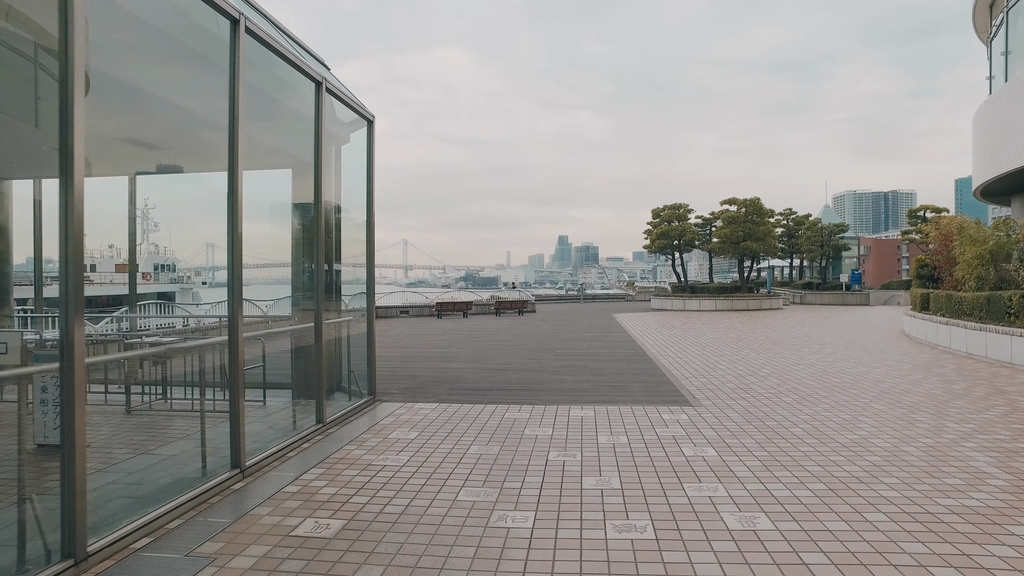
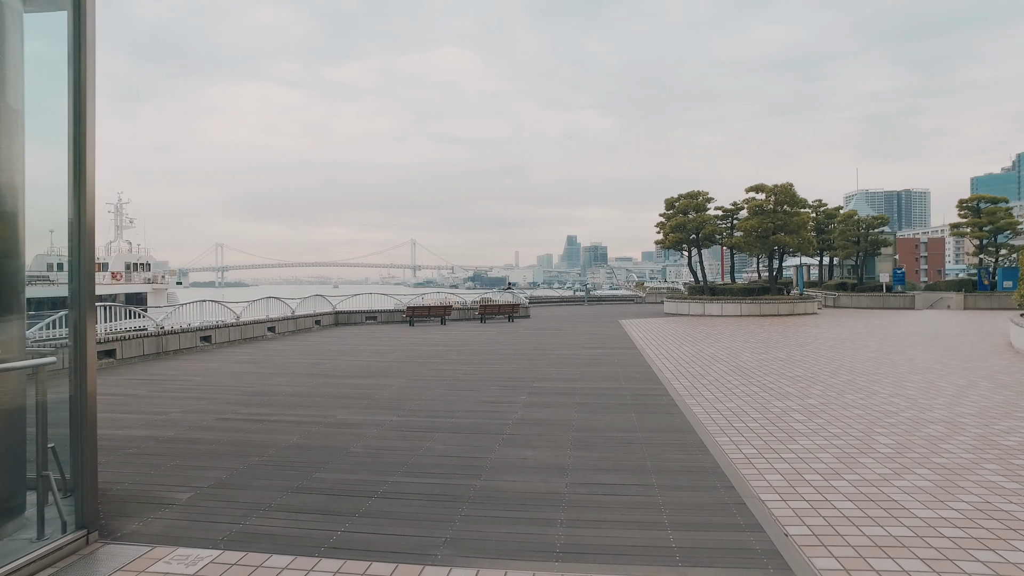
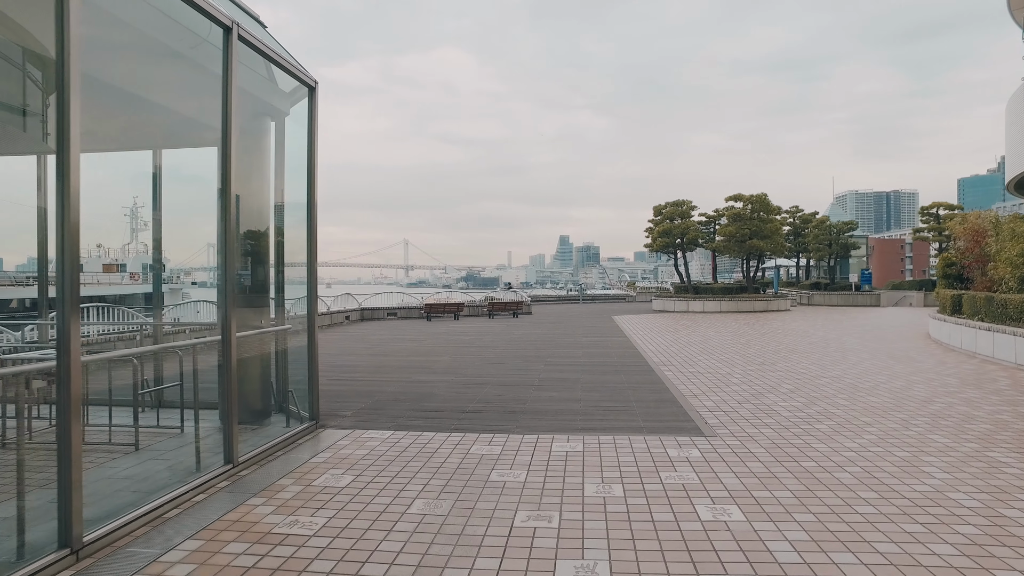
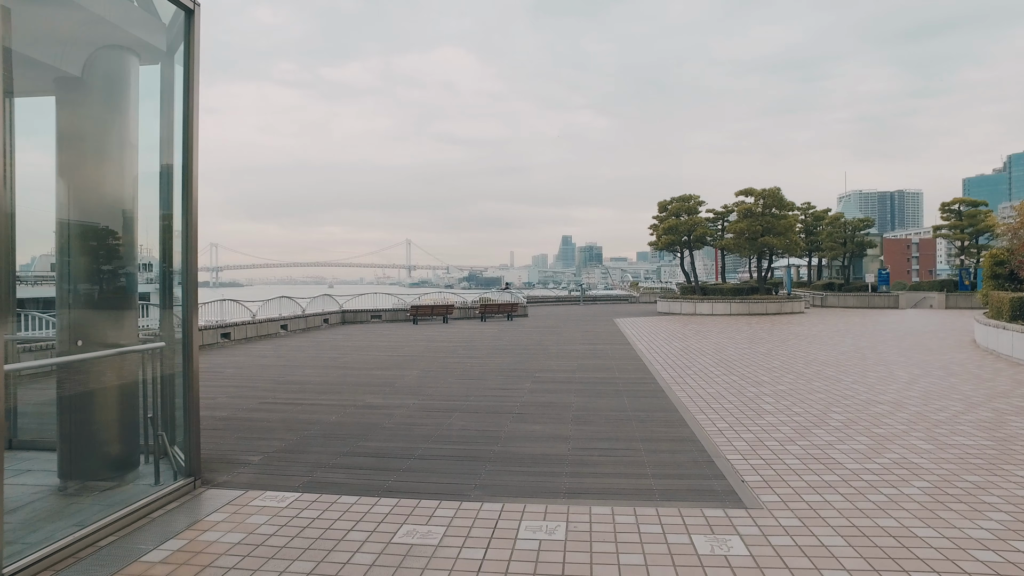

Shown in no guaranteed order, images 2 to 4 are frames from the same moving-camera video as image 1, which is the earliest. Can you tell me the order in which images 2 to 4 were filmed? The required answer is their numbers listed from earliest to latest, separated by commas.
3, 4, 2
